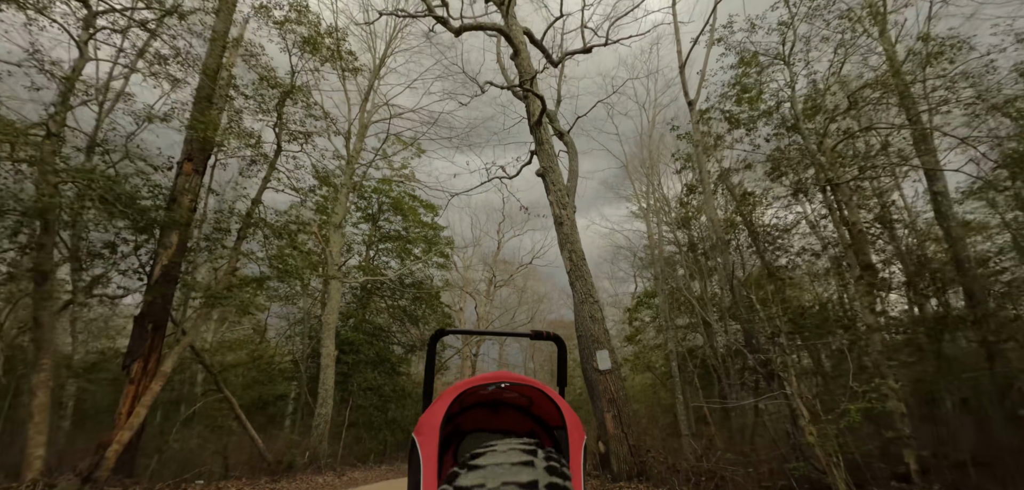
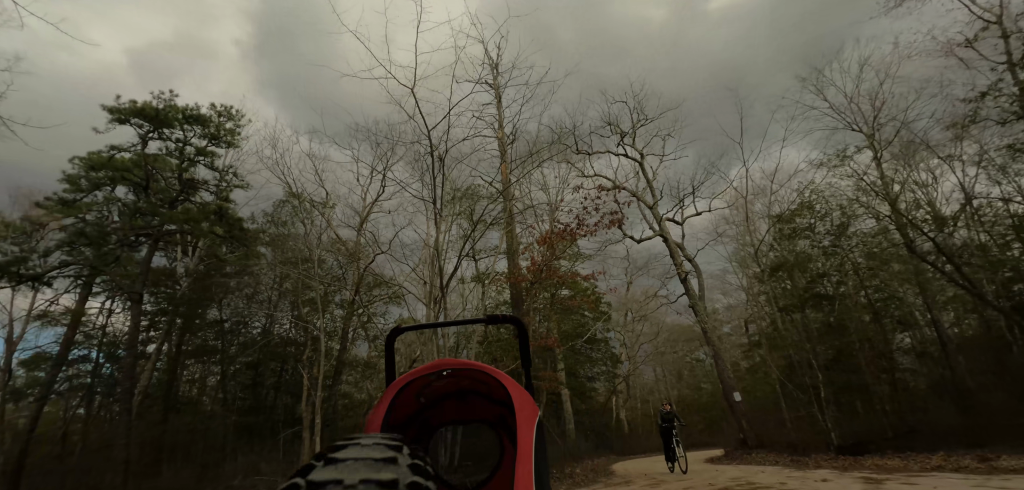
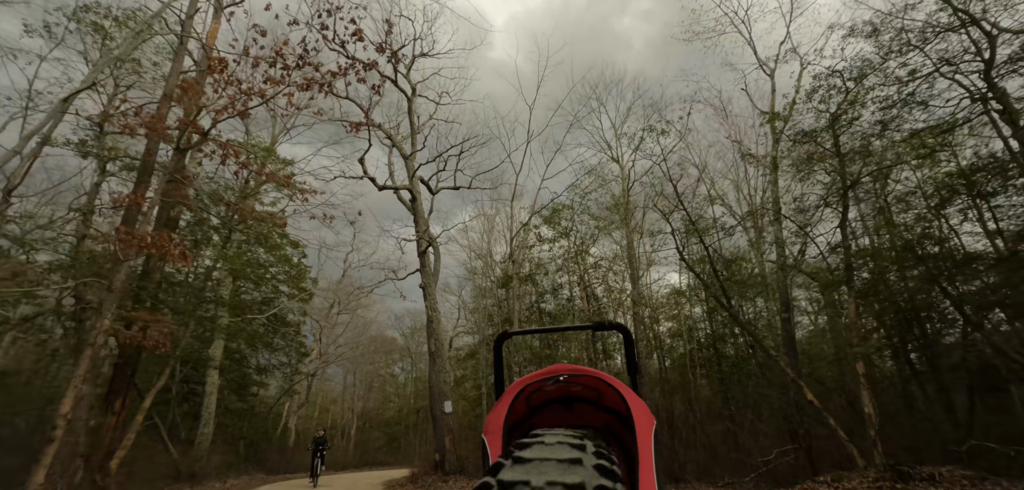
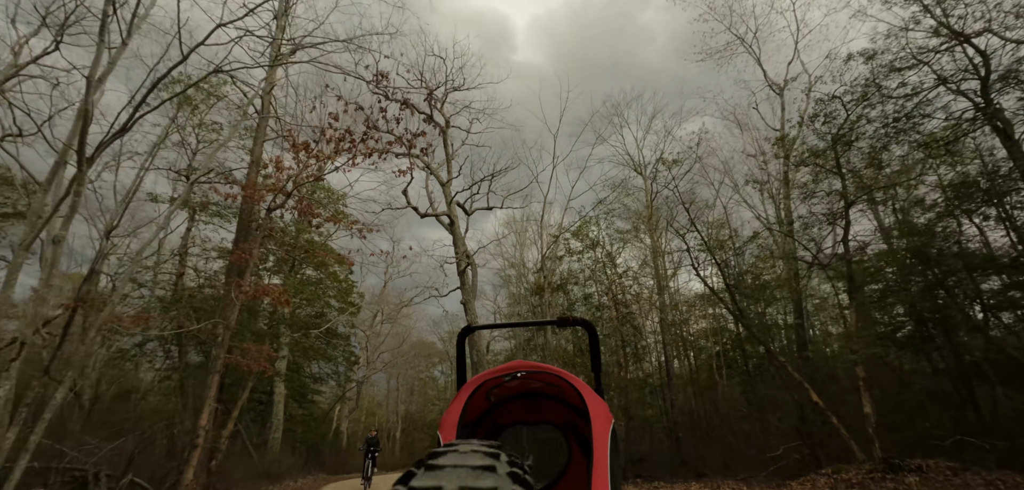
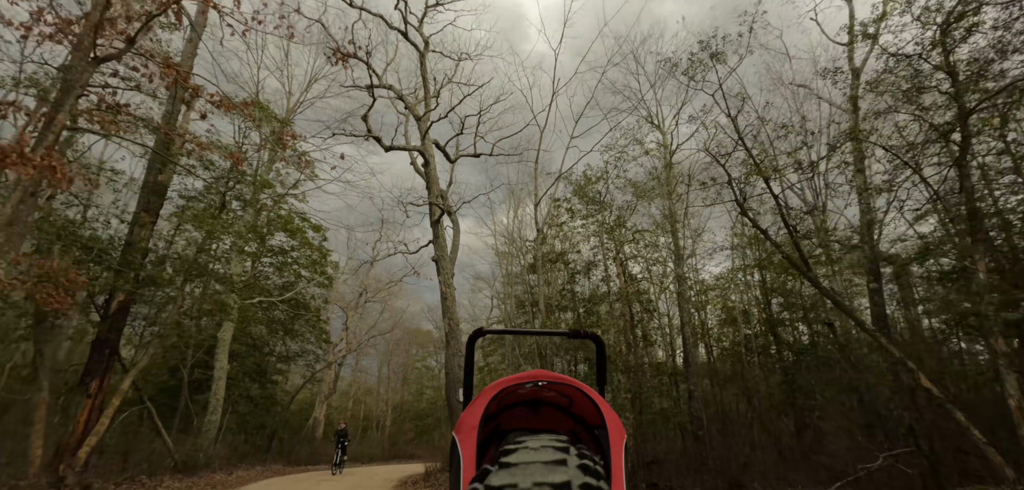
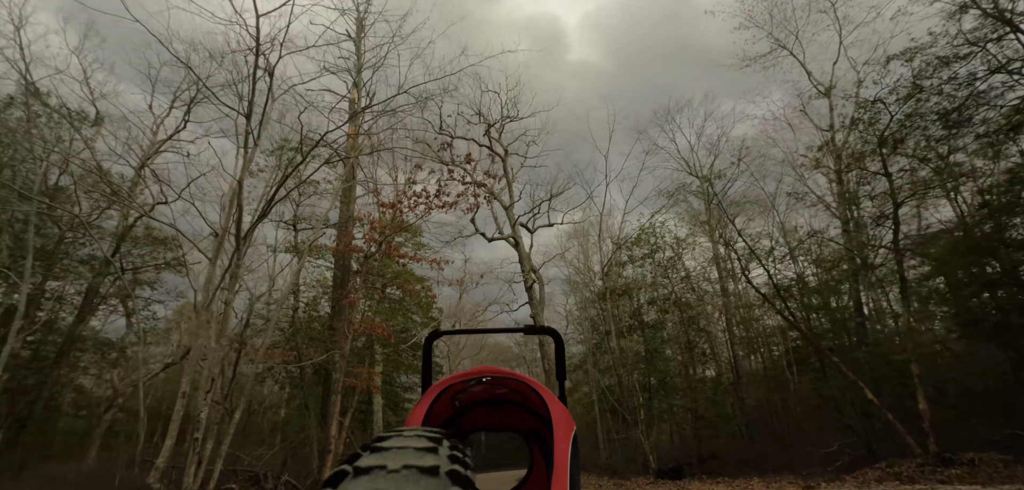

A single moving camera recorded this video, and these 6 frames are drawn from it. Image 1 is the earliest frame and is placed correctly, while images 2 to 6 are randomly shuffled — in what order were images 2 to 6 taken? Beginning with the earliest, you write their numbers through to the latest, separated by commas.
5, 3, 4, 6, 2
